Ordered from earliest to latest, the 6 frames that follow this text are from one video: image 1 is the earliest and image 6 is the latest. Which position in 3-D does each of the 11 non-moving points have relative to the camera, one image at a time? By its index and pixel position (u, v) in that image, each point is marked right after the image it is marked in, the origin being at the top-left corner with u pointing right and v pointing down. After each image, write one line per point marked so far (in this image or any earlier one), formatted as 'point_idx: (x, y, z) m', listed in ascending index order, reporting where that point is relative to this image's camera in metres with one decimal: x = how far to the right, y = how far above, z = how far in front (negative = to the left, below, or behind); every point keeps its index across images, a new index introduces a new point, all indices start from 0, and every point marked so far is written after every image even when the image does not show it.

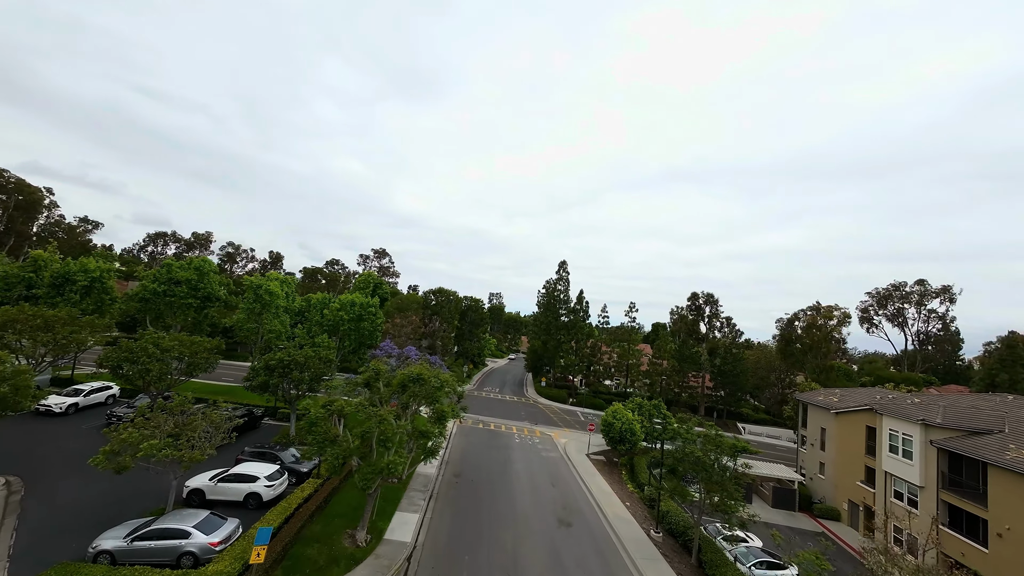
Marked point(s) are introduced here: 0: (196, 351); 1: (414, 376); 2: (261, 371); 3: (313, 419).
0: (-16.0, -3.2, +18.6) m
1: (-3.2, -2.9, +12.1) m
2: (-12.0, -4.0, +17.6) m
3: (-5.8, -3.8, +10.6) m
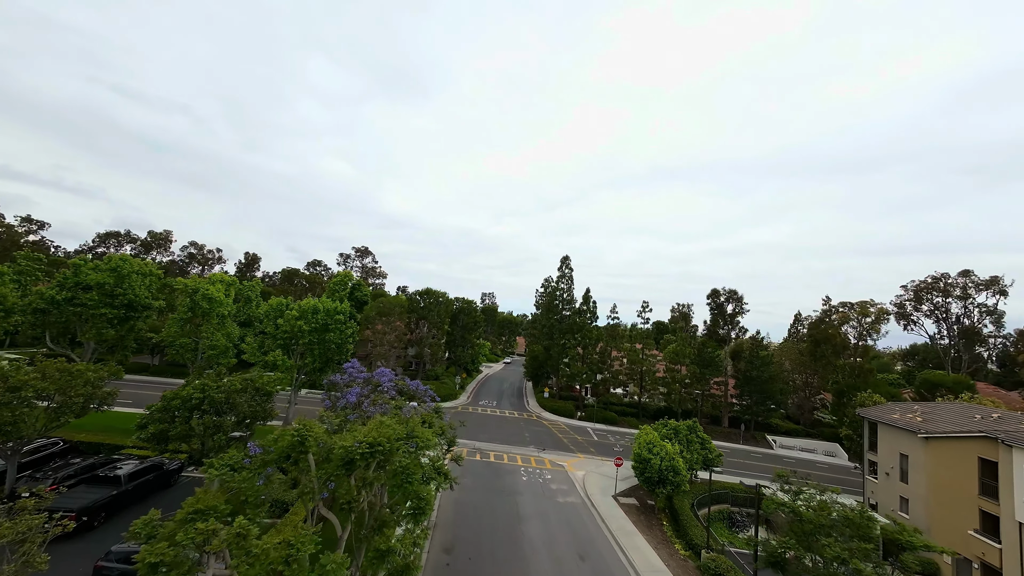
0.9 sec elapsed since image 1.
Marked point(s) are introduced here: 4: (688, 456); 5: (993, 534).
0: (-15.6, -3.5, +13.0) m
1: (-2.7, -3.0, +6.8) m
2: (-11.6, -4.2, +12.2) m
3: (-5.2, -3.9, +5.3) m
4: (+9.3, -8.9, +19.6) m
5: (+20.2, -10.3, +15.5) m
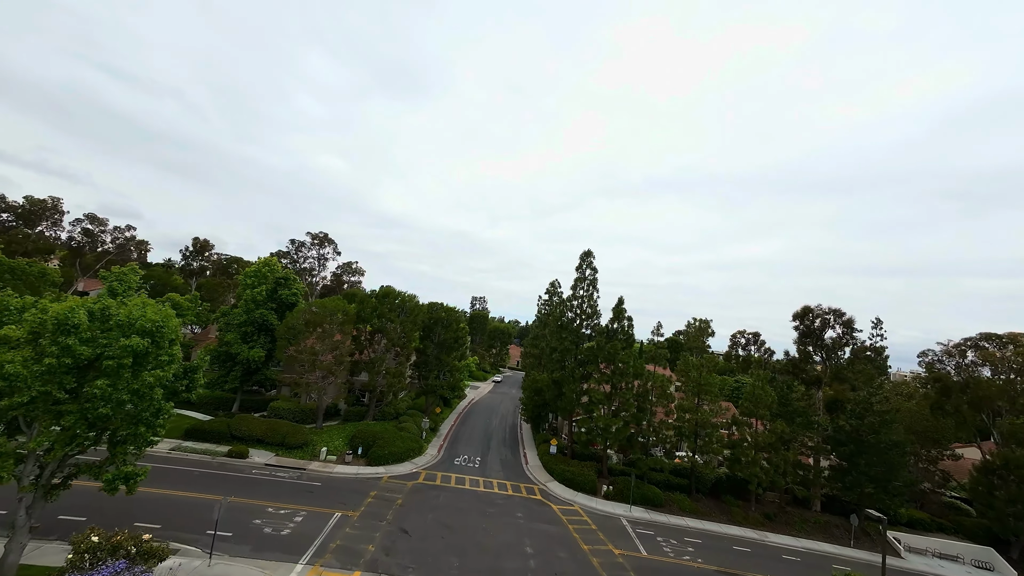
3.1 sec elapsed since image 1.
0: (-15.3, -2.8, +0.3) m
1: (-2.2, -2.8, -5.6) m
2: (-11.3, -3.7, -0.5) m
3: (-4.8, -3.6, -7.2) m
4: (+9.2, -9.4, +7.3) m
5: (+20.1, -11.2, +3.4) m
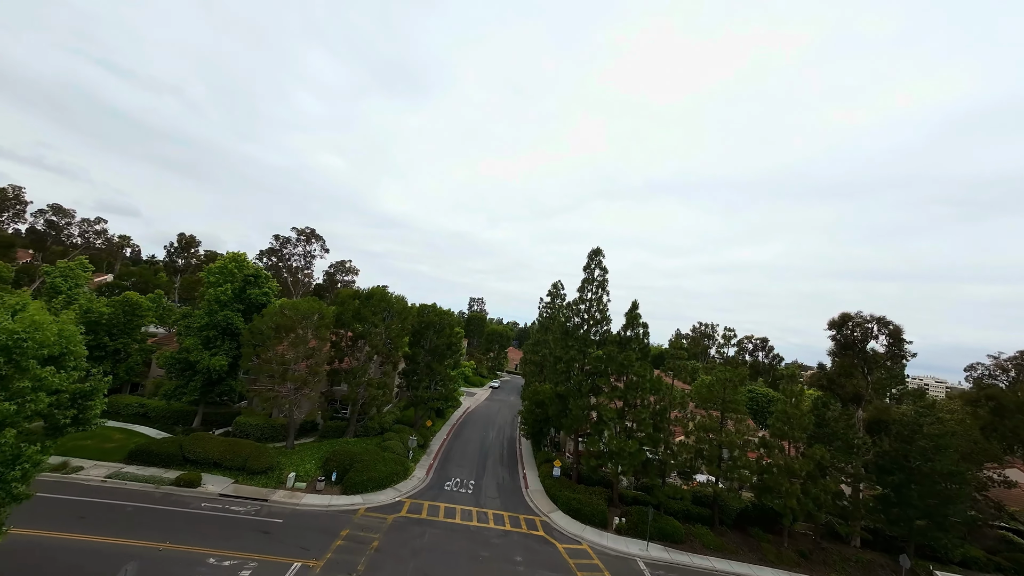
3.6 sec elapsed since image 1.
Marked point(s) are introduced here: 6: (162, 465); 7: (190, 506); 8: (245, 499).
0: (-15.3, -2.7, -2.8) m
1: (-2.2, -2.8, -8.7) m
2: (-11.3, -3.6, -3.6) m
3: (-4.7, -3.6, -10.3) m
4: (+9.2, -9.5, +4.2) m
5: (+20.1, -11.4, +0.3) m
6: (-18.2, -9.2, +19.2) m
7: (-14.8, -10.0, +16.9) m
8: (-13.0, -10.3, +18.0) m
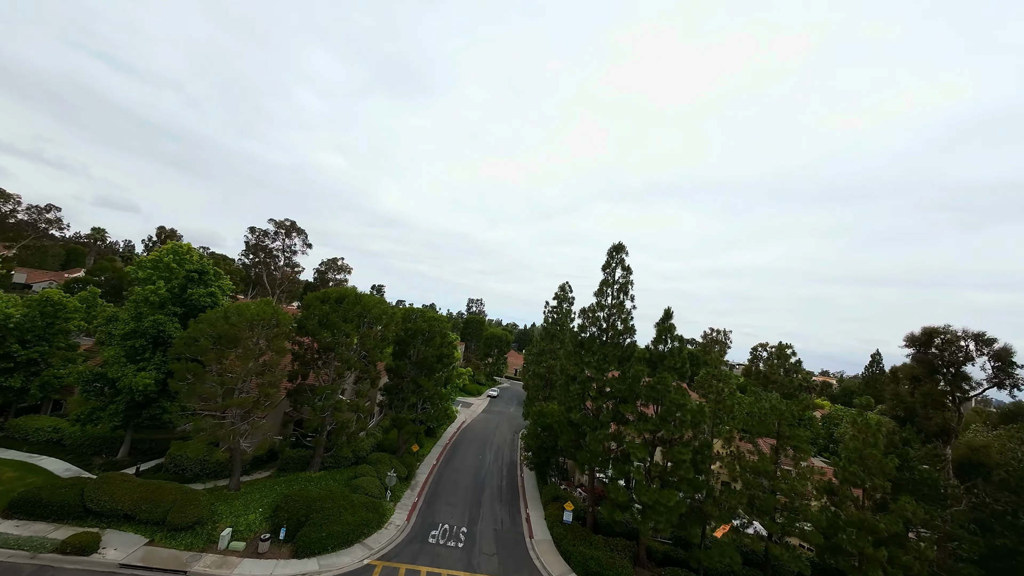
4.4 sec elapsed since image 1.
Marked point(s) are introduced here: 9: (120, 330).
0: (-15.1, -2.6, -7.4) m
1: (-1.9, -2.8, -13.3) m
2: (-11.0, -3.5, -8.2) m
3: (-4.5, -3.5, -14.9) m
4: (+9.3, -9.7, -0.4) m
5: (+20.2, -11.7, -4.3) m
6: (-18.1, -9.1, +14.6) m
7: (-14.7, -9.9, +12.3) m
8: (-12.9, -10.2, +13.3) m
9: (-18.9, -2.0, +17.8) m
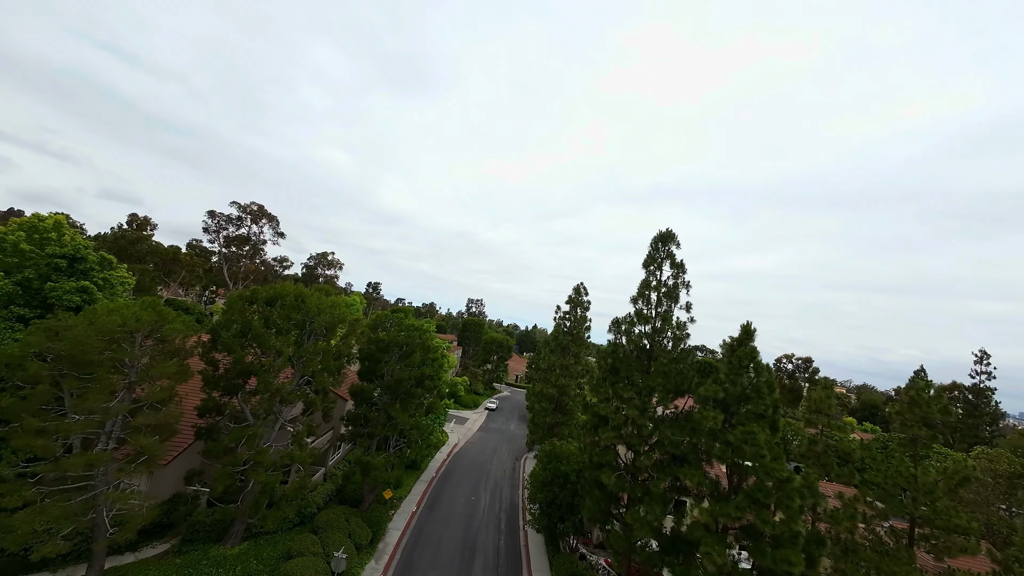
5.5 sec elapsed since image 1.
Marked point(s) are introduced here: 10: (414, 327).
0: (-14.9, -2.3, -13.5) m
1: (-1.8, -2.8, -19.4) m
2: (-10.9, -3.3, -14.3) m
3: (-4.4, -3.5, -21.0) m
4: (+9.3, -9.9, -6.6) m
5: (+20.1, -12.2, -10.5) m
6: (-18.0, -8.8, +8.6) m
7: (-14.6, -9.6, +6.2) m
8: (-12.9, -10.0, +7.3) m
9: (-18.6, -1.7, +11.7) m
10: (-5.1, -1.9, +19.3) m
